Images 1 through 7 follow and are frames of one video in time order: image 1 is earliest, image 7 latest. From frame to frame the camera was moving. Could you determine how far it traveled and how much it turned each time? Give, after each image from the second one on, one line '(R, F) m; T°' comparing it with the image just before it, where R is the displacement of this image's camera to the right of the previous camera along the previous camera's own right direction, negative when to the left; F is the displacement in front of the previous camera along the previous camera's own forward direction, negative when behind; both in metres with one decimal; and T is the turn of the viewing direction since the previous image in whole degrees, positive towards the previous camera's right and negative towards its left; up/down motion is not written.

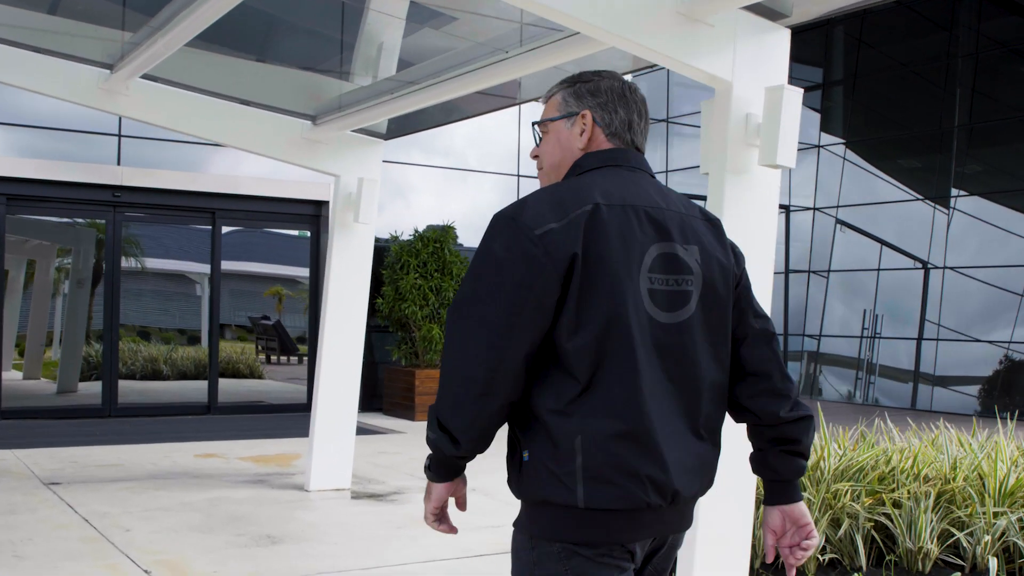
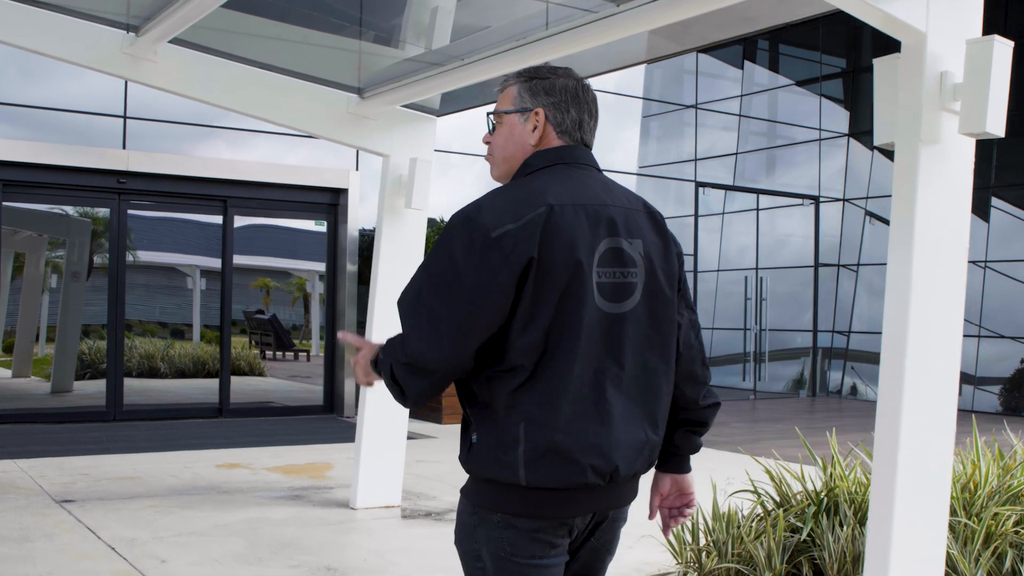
(-0.6, +0.8) m; +1°
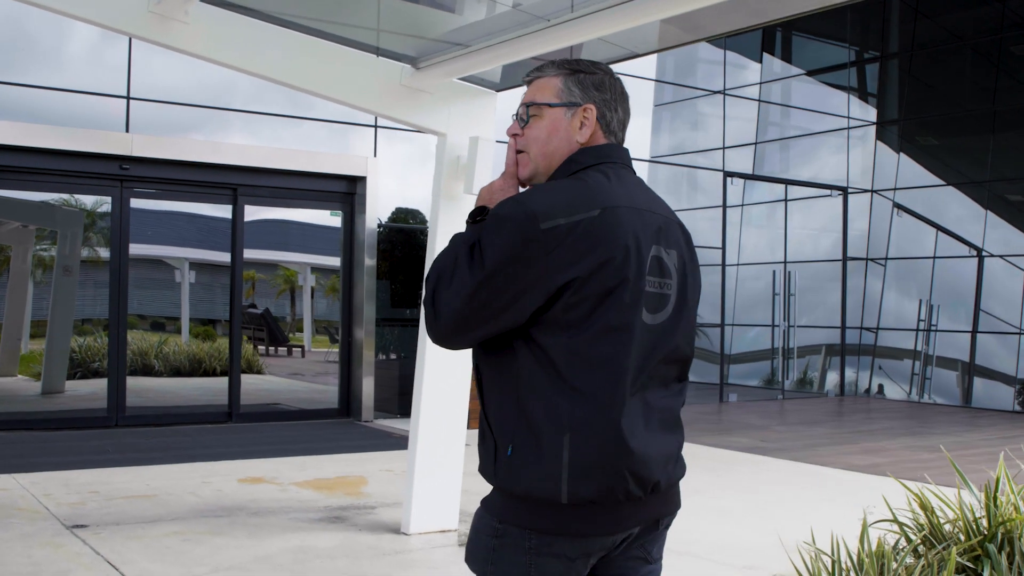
(-0.6, +0.8) m; +1°
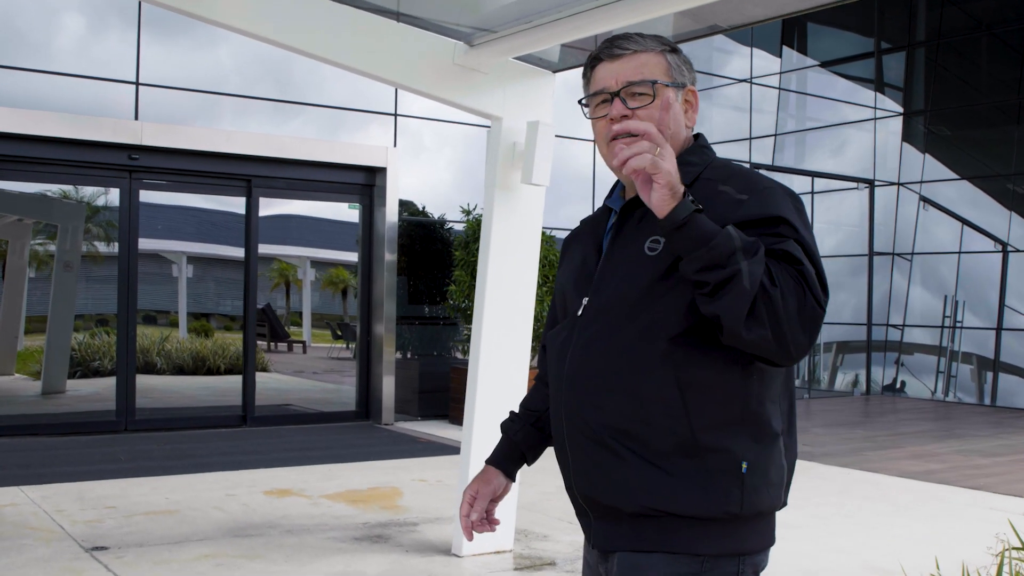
(-0.4, +0.5) m; 0°
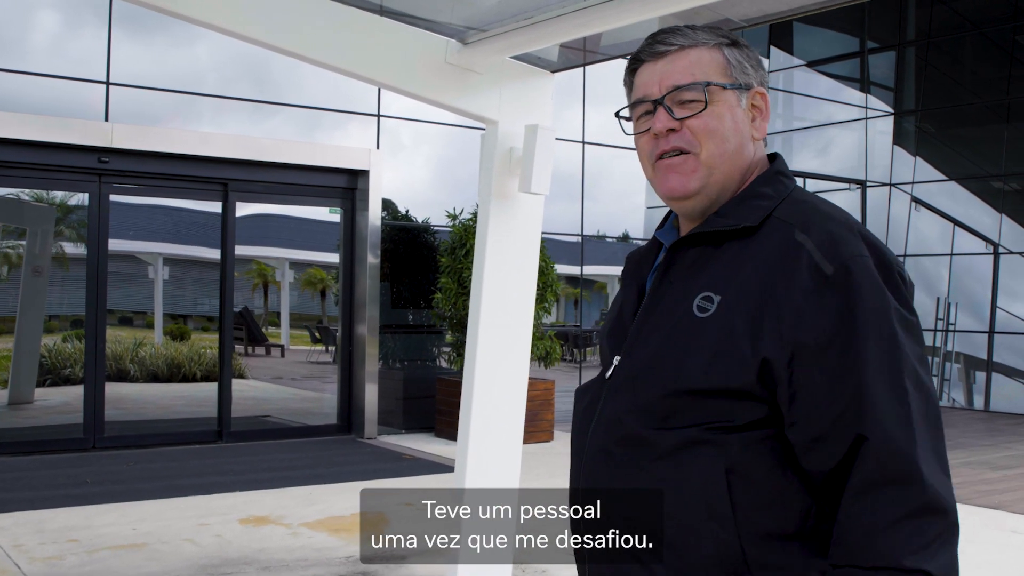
(-0.1, +0.4) m; +1°
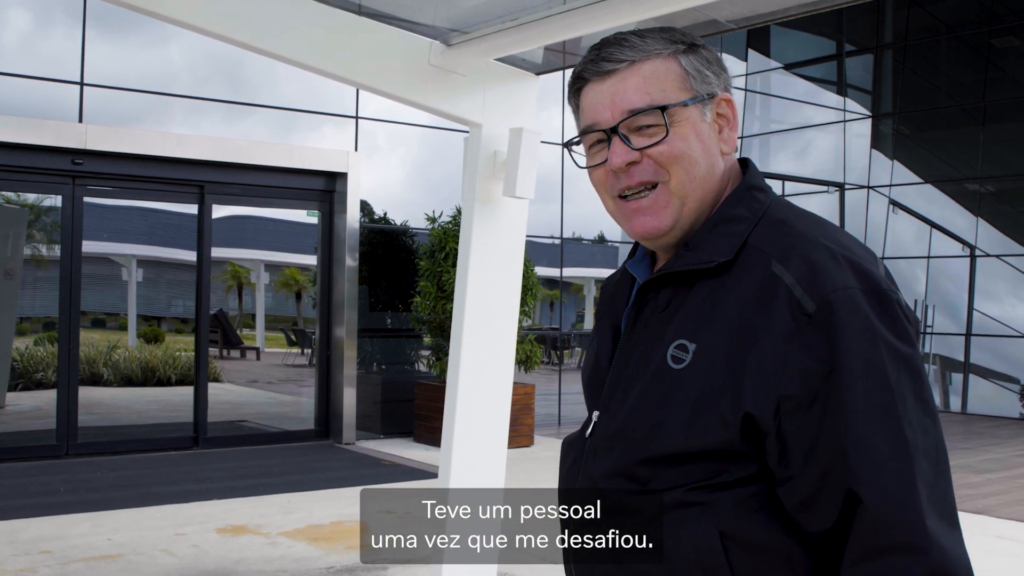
(0.0, +0.1) m; +1°
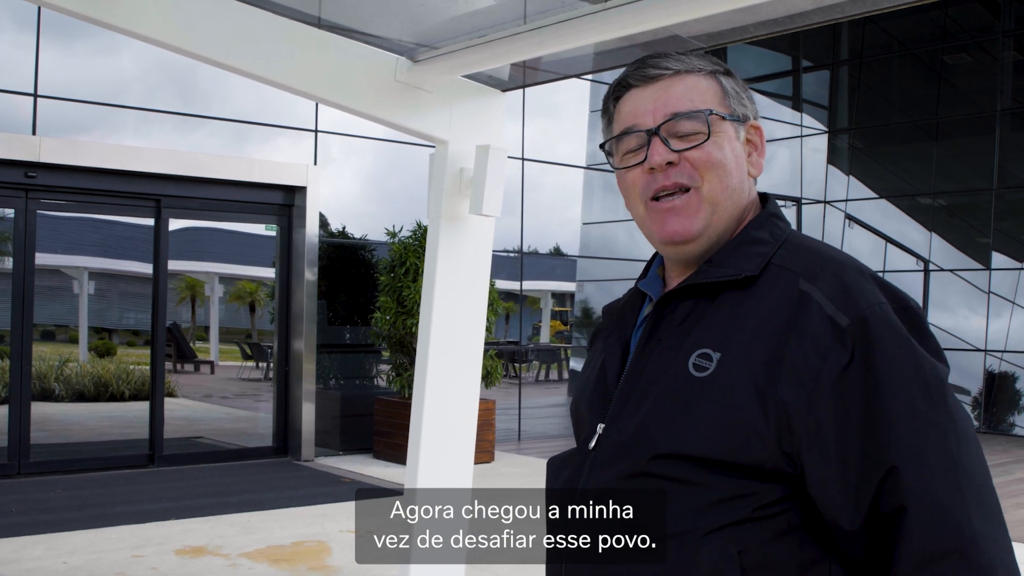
(0.0, 0.0) m; +3°
